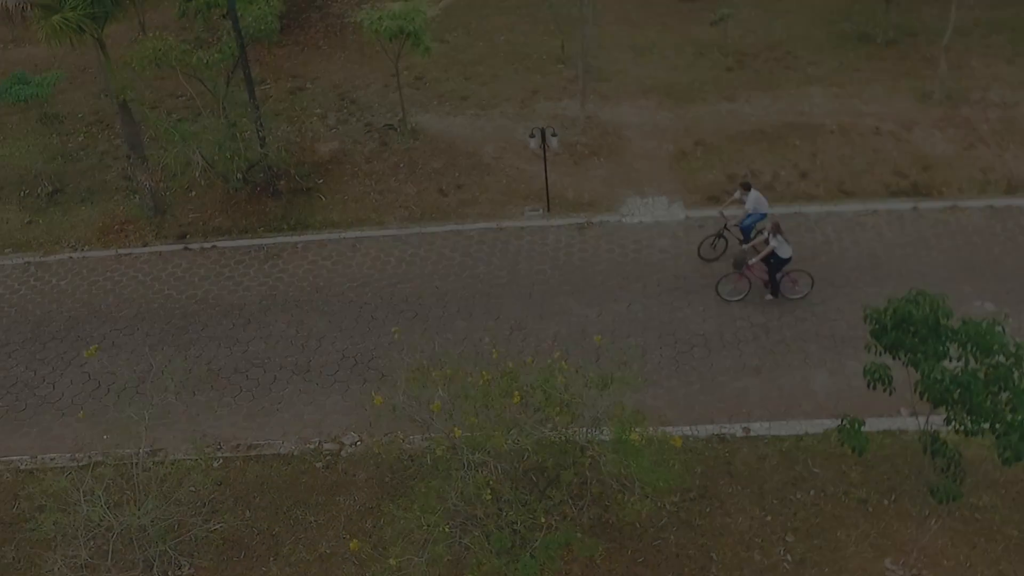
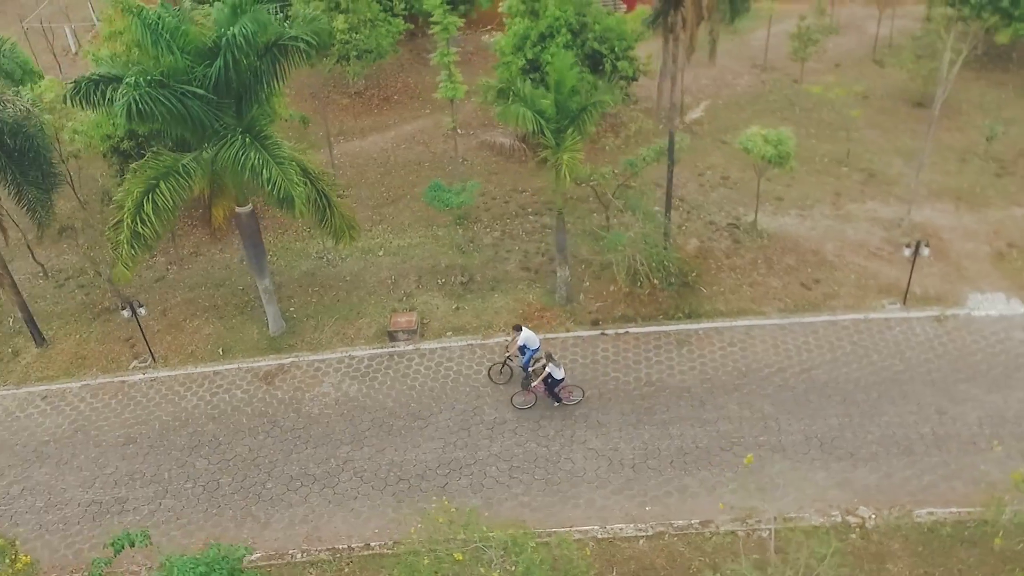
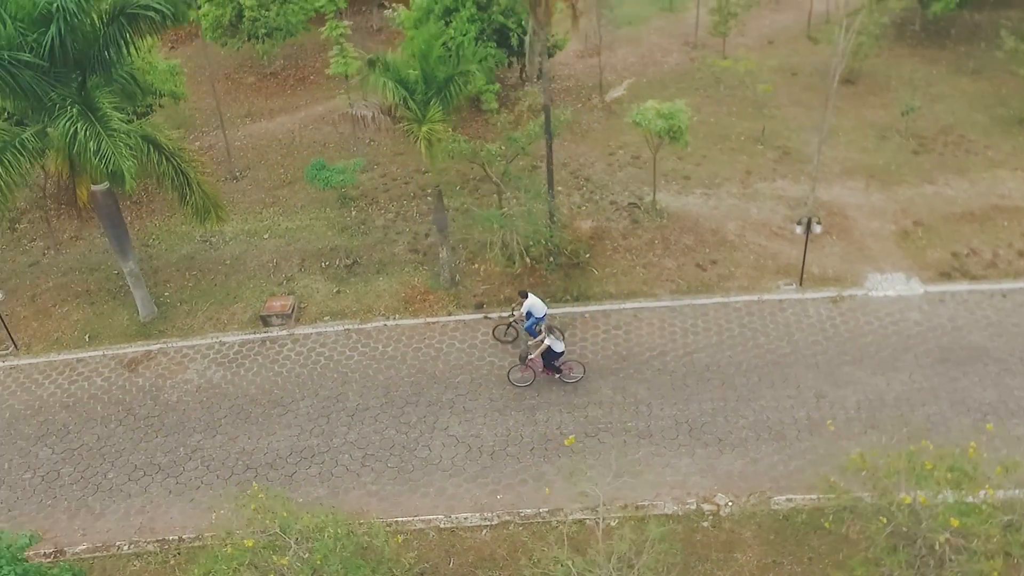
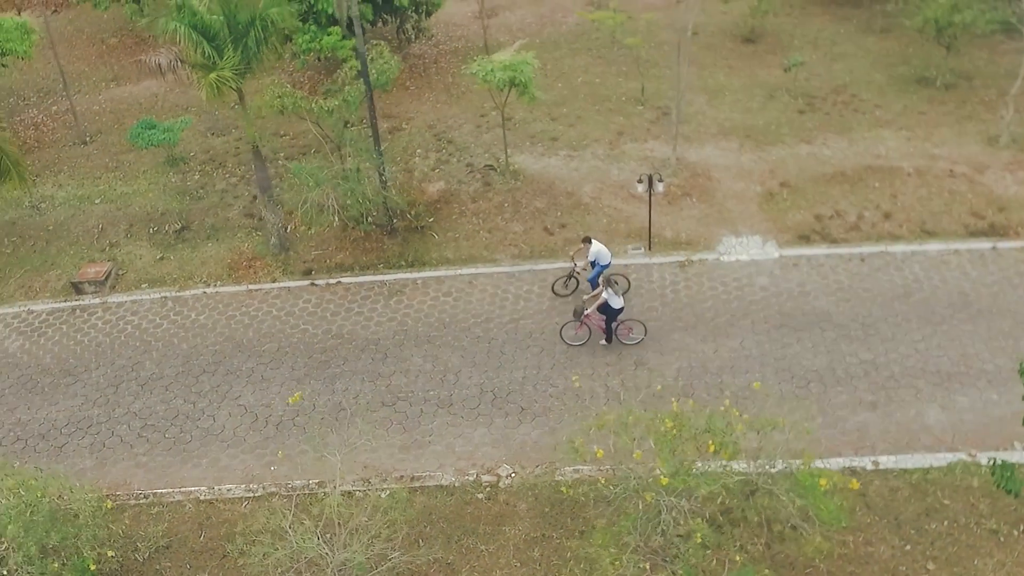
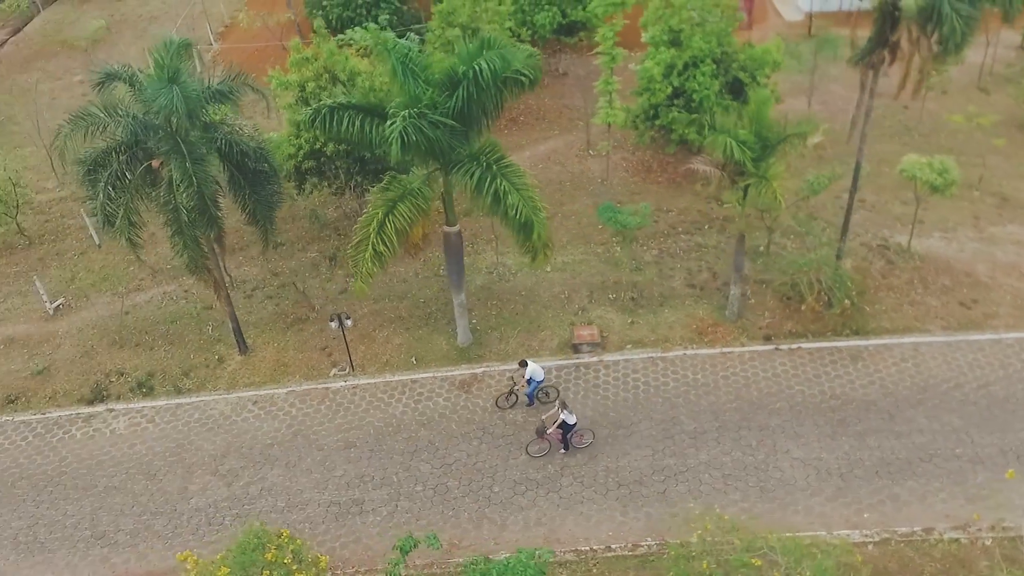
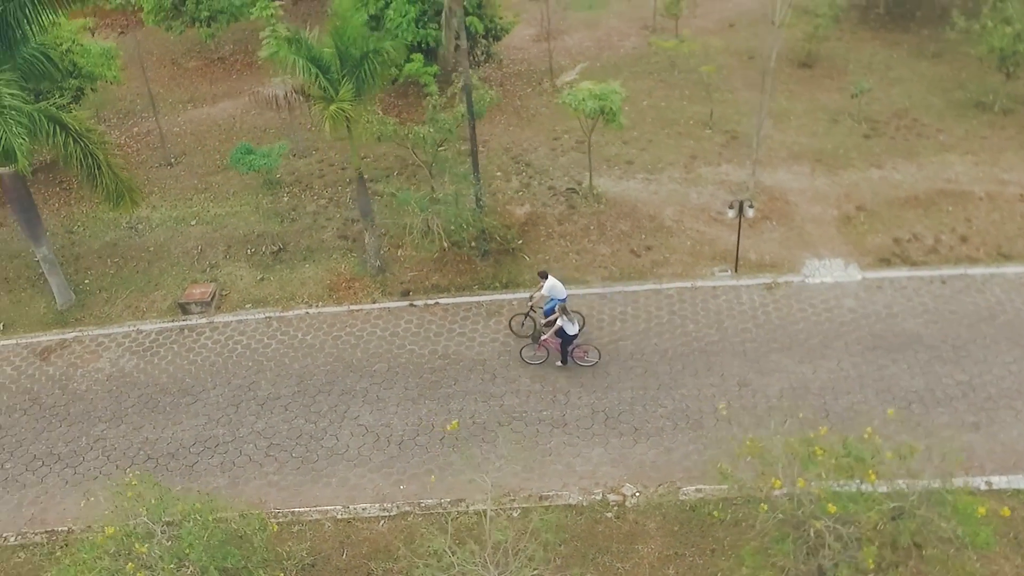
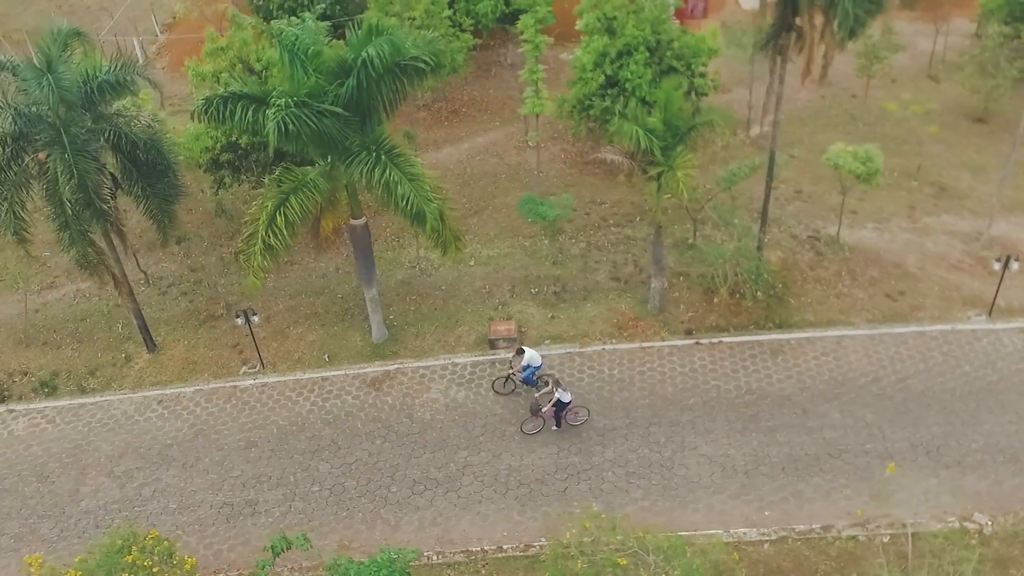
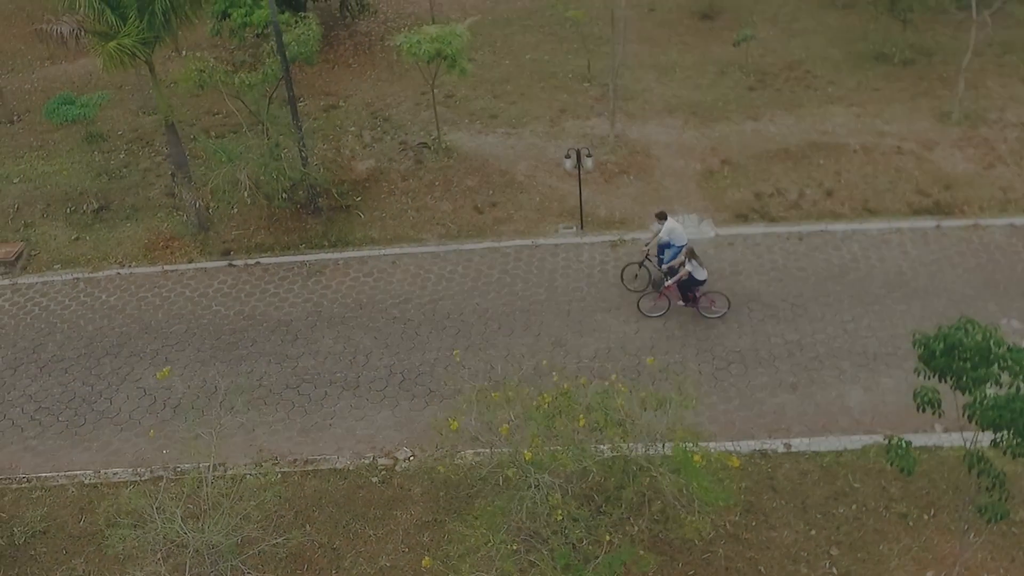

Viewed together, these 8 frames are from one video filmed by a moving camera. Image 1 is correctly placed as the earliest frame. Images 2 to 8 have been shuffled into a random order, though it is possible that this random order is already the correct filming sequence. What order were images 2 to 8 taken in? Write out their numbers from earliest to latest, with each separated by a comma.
8, 4, 6, 3, 2, 7, 5
